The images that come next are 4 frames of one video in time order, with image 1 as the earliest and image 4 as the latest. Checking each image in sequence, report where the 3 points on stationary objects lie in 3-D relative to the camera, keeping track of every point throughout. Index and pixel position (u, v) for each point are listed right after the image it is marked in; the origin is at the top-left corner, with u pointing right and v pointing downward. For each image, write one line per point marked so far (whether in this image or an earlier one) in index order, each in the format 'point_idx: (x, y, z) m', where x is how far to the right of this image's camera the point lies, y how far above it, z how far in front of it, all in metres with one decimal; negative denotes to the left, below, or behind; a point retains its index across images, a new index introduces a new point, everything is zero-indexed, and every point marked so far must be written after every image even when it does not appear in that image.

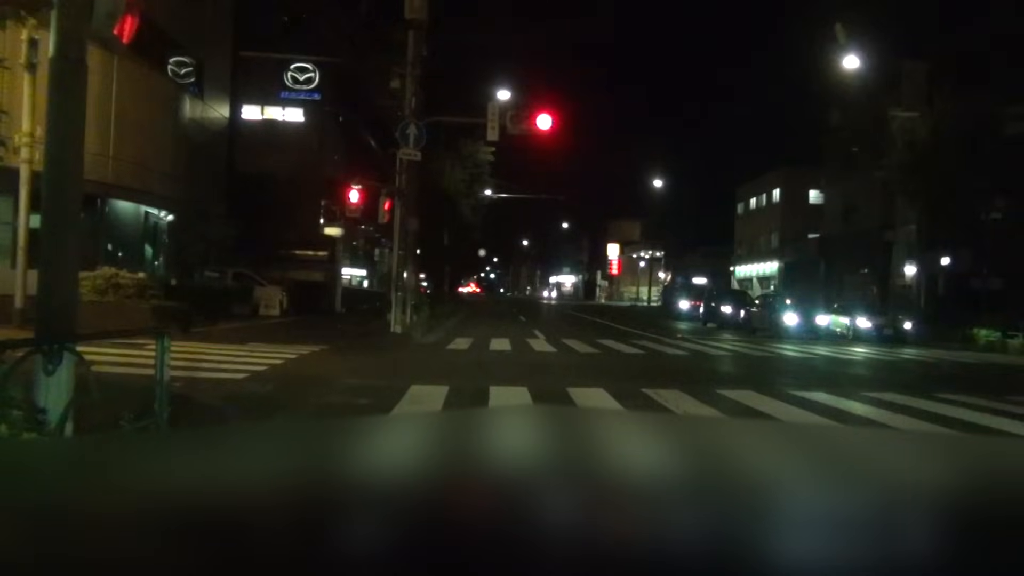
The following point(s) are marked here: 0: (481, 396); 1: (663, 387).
0: (-0.5, -1.7, +16.4) m
1: (+2.7, -1.8, +18.1) m
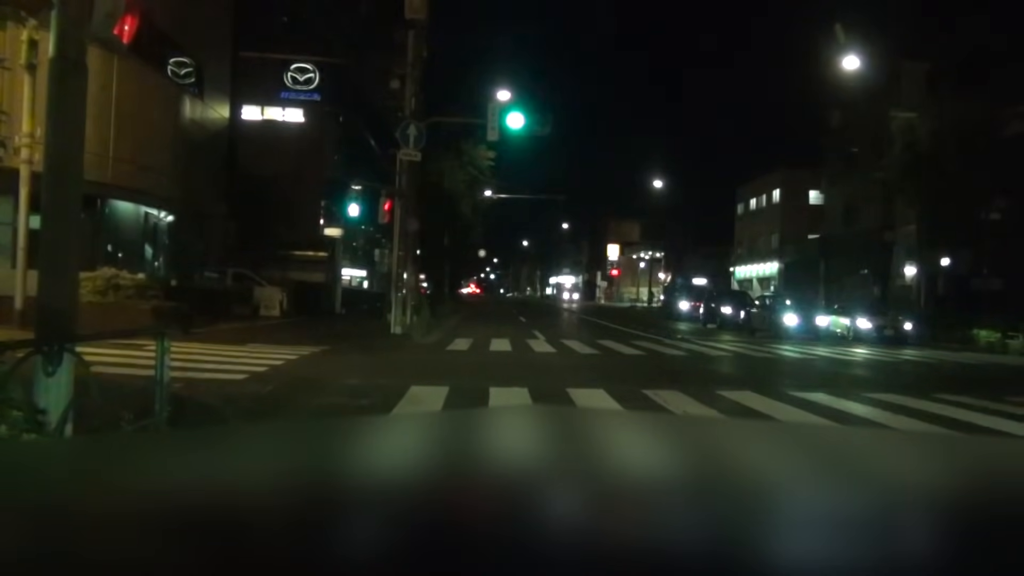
0: (-0.5, -1.7, +16.4) m
1: (+2.7, -1.8, +18.1) m
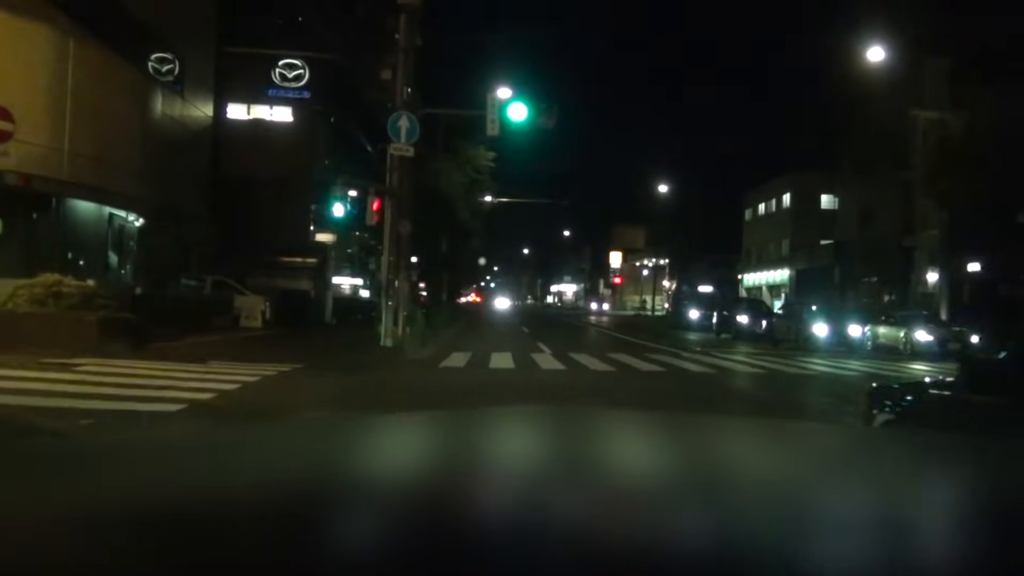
0: (-0.5, -1.8, +14.6) m
1: (+2.7, -1.9, +16.3) m
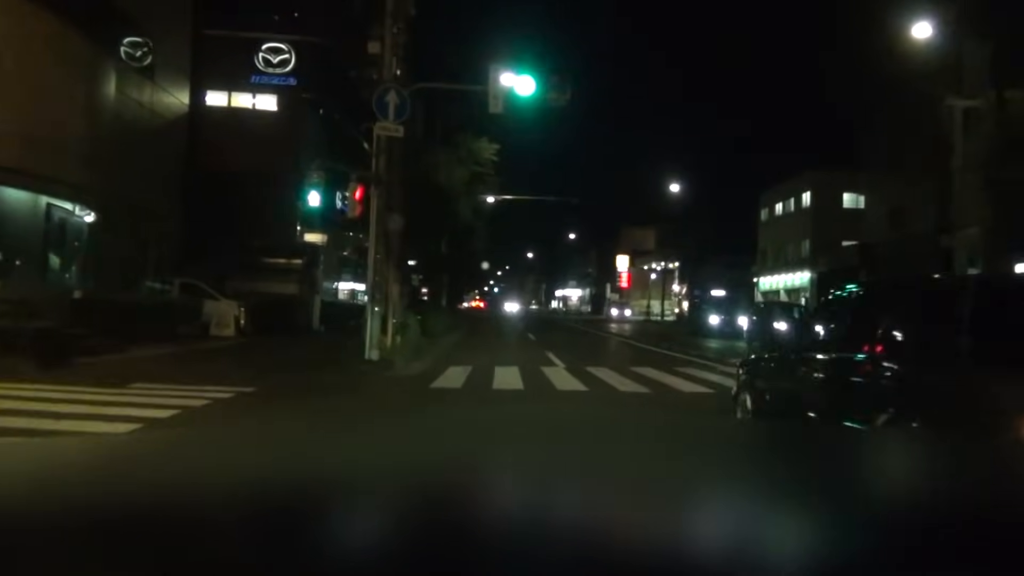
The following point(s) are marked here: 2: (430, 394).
0: (-0.4, -1.8, +12.0) m
1: (+2.9, -1.9, +13.7) m
2: (-1.4, -1.8, +17.8) m
